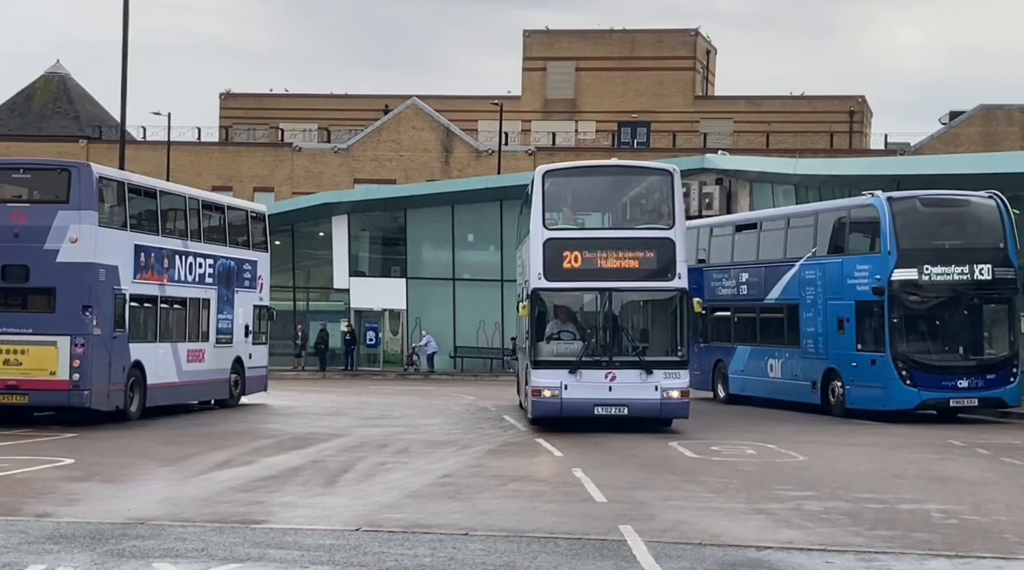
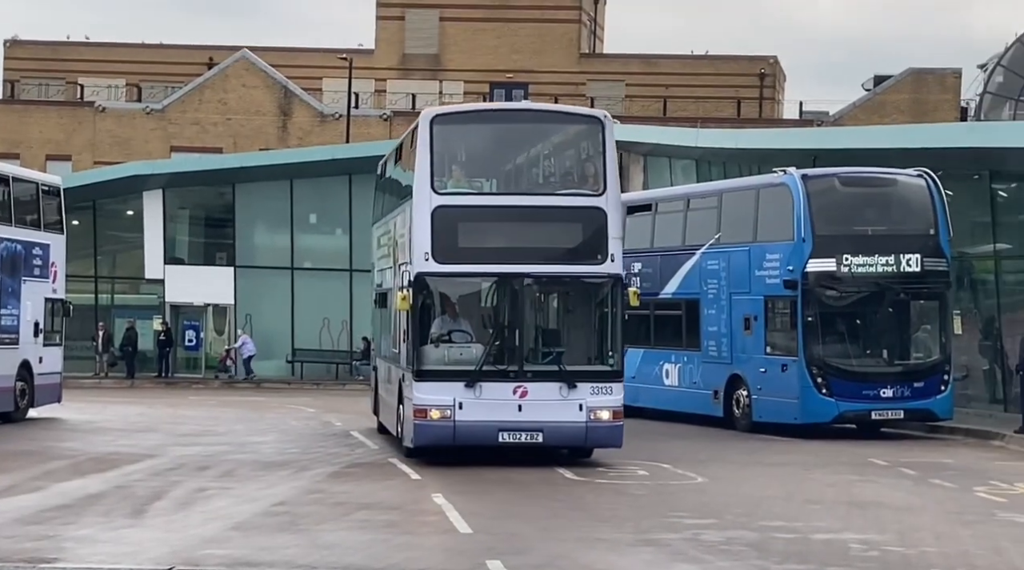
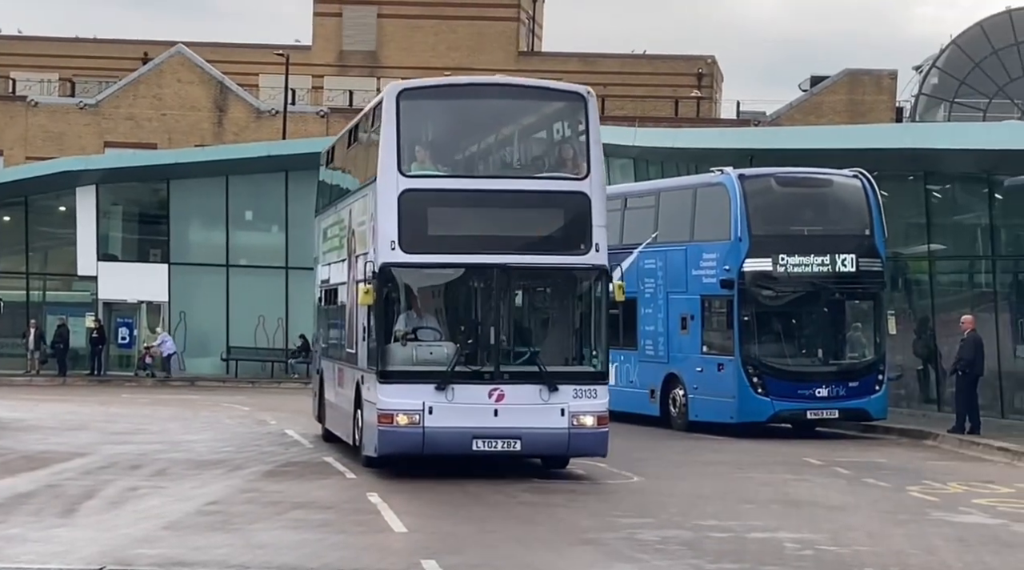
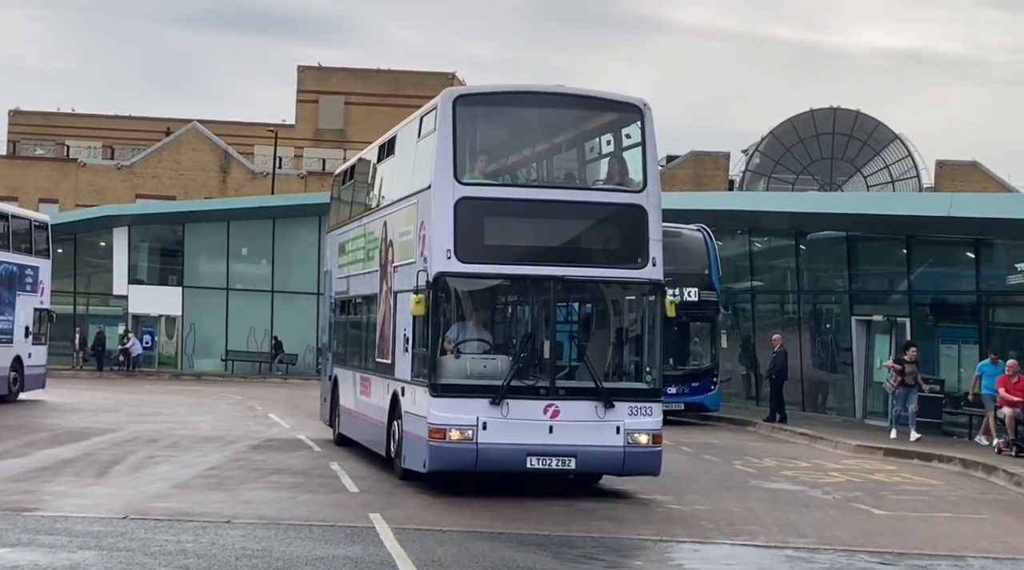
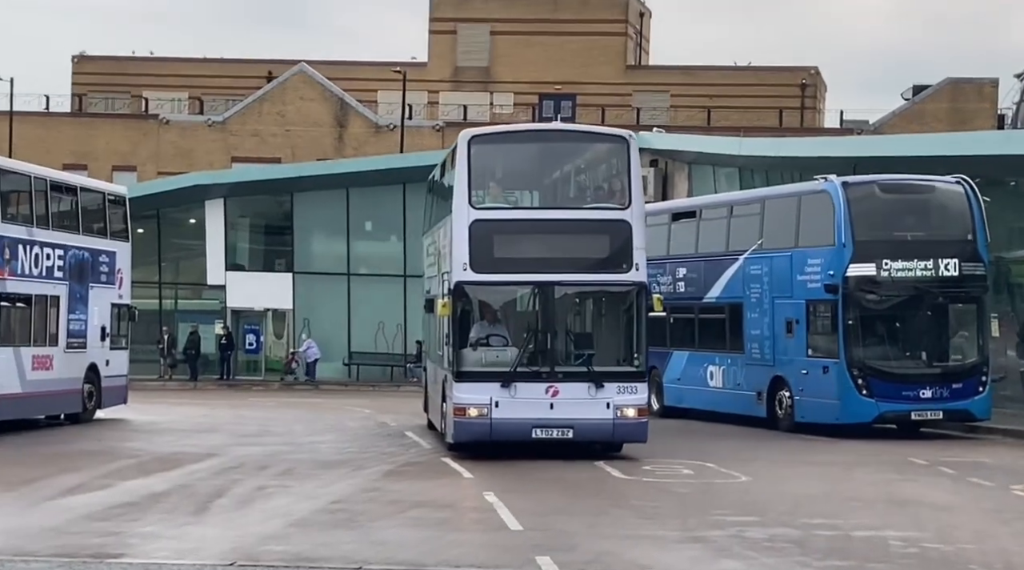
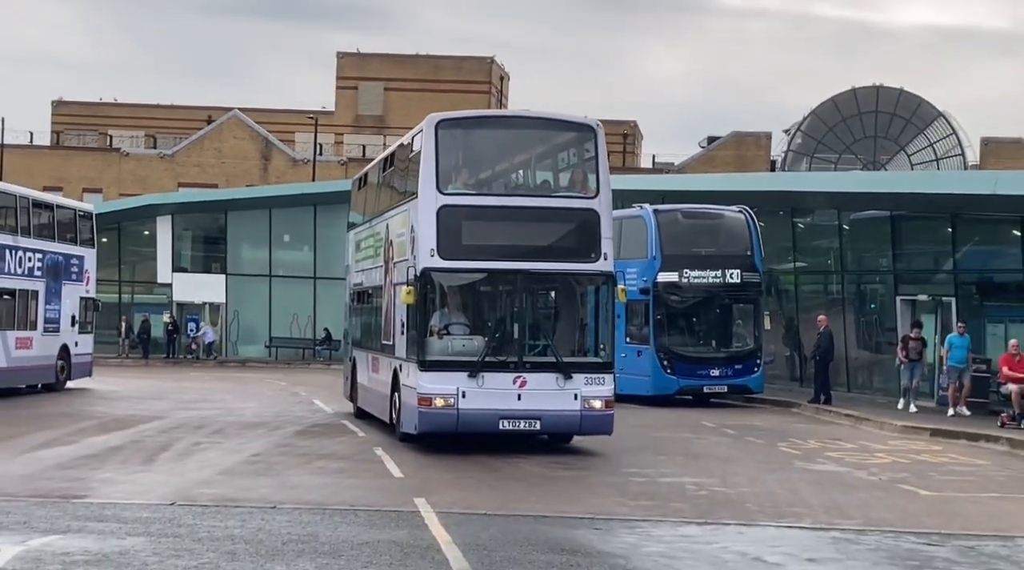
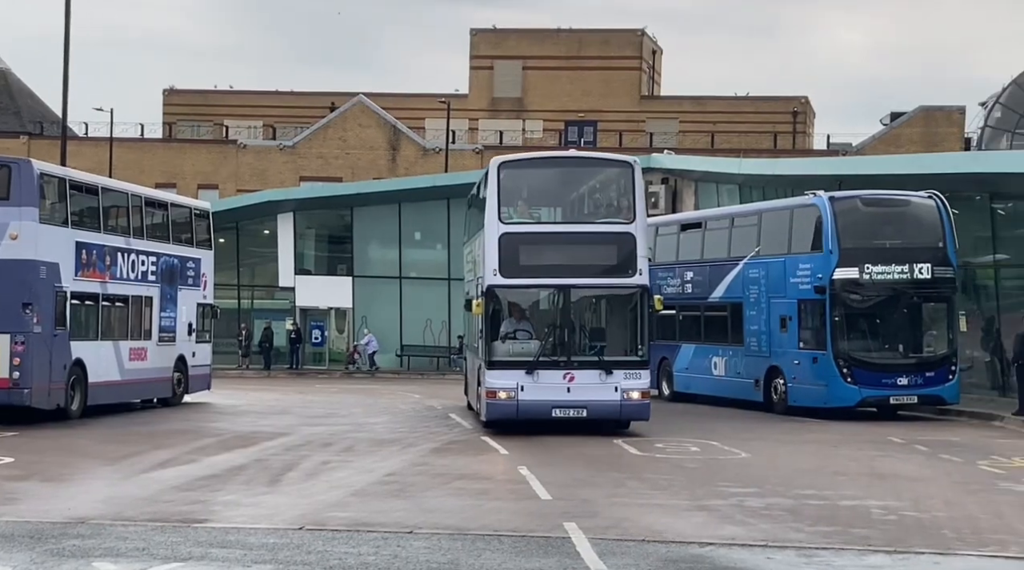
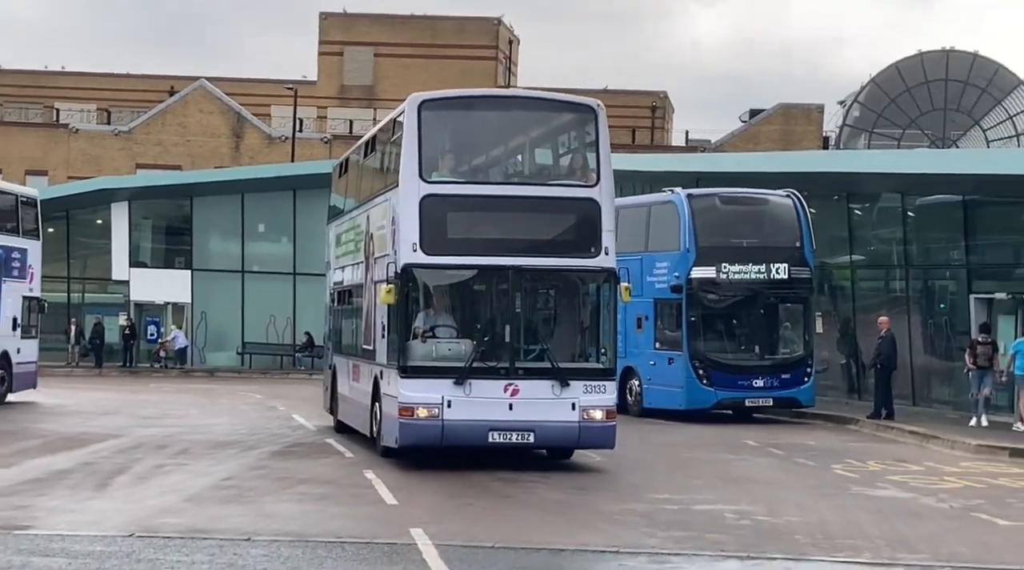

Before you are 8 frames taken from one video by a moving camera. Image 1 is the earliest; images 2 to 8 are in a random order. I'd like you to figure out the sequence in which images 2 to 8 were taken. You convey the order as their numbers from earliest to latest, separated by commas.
7, 5, 2, 3, 8, 6, 4
